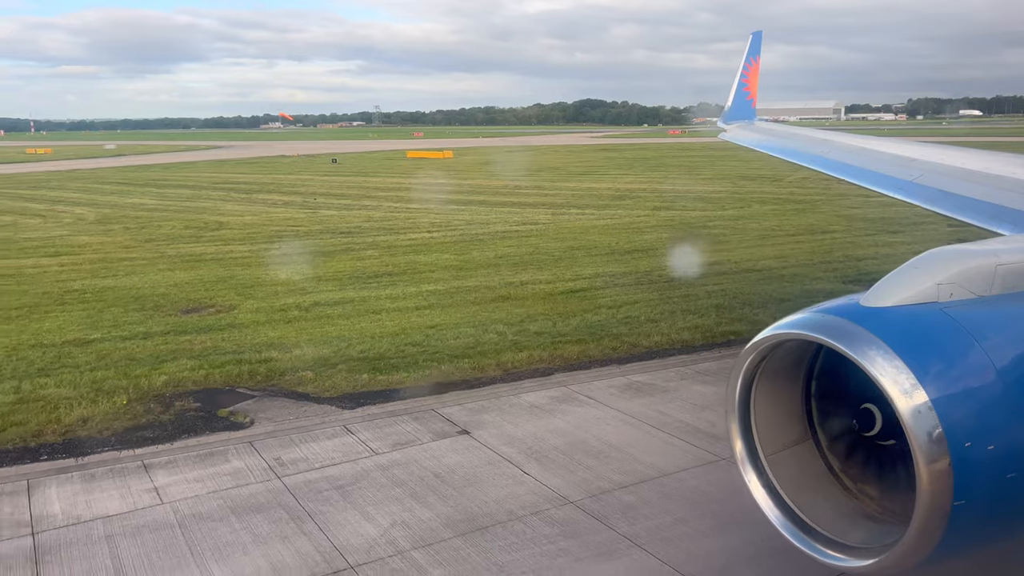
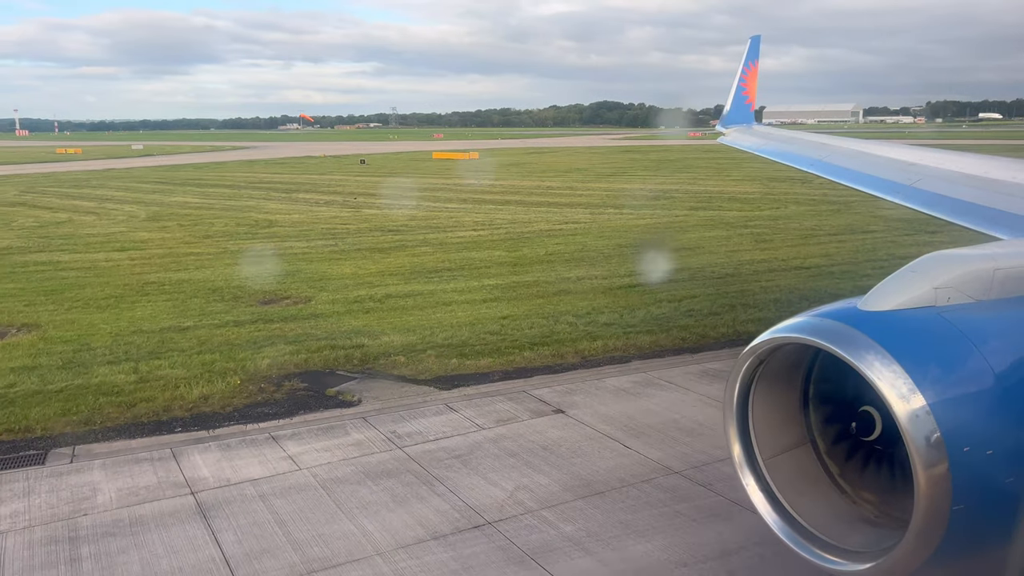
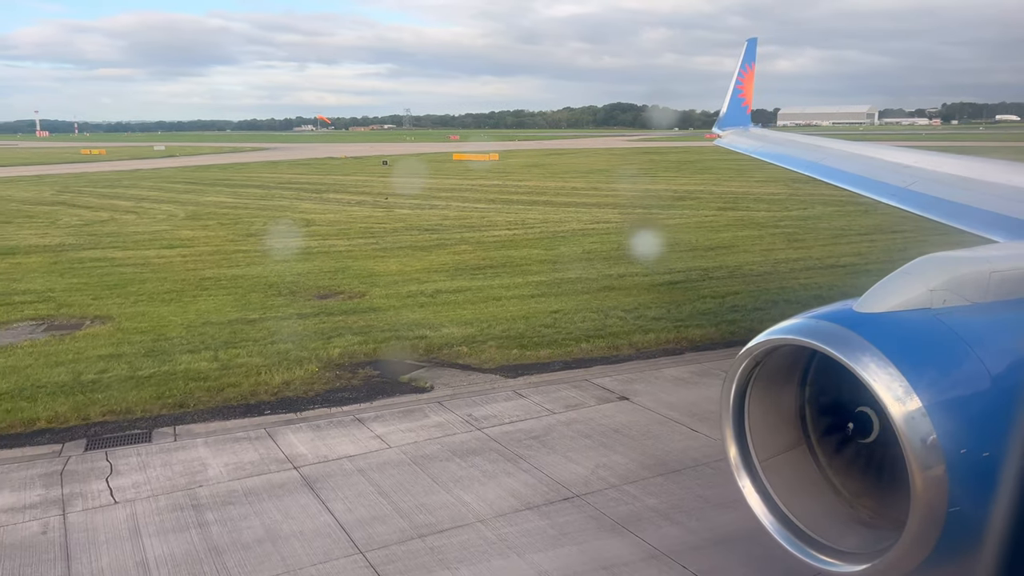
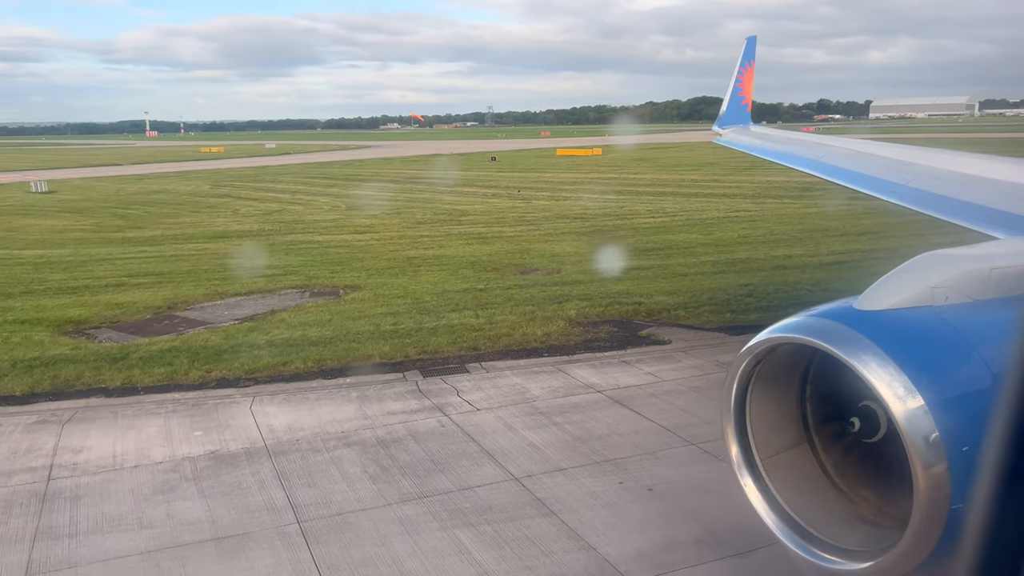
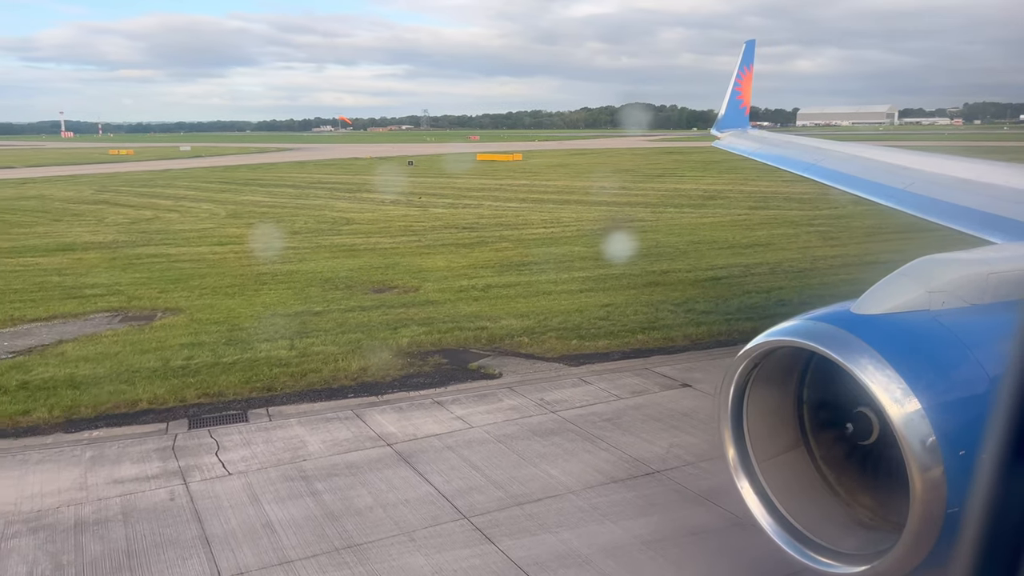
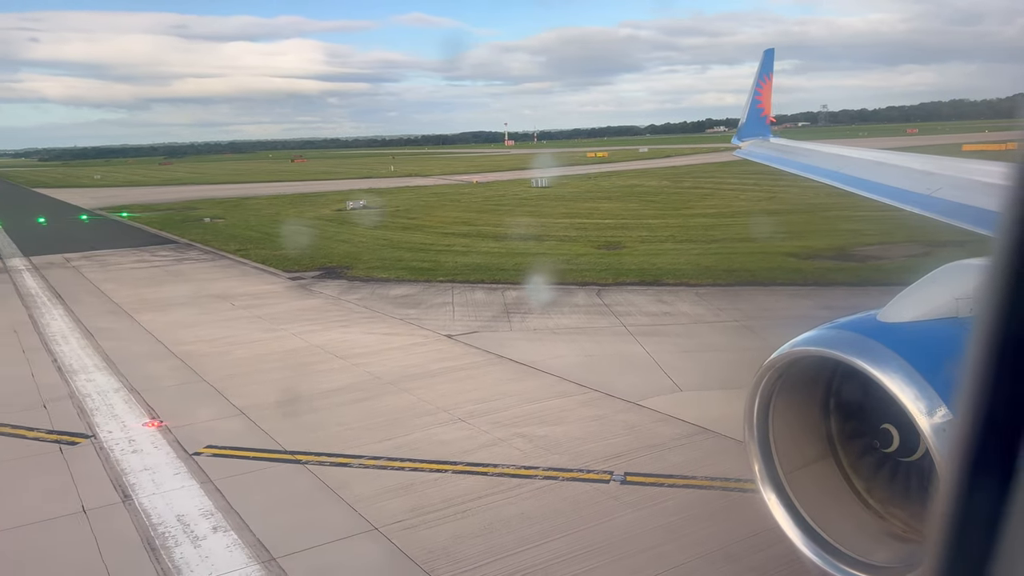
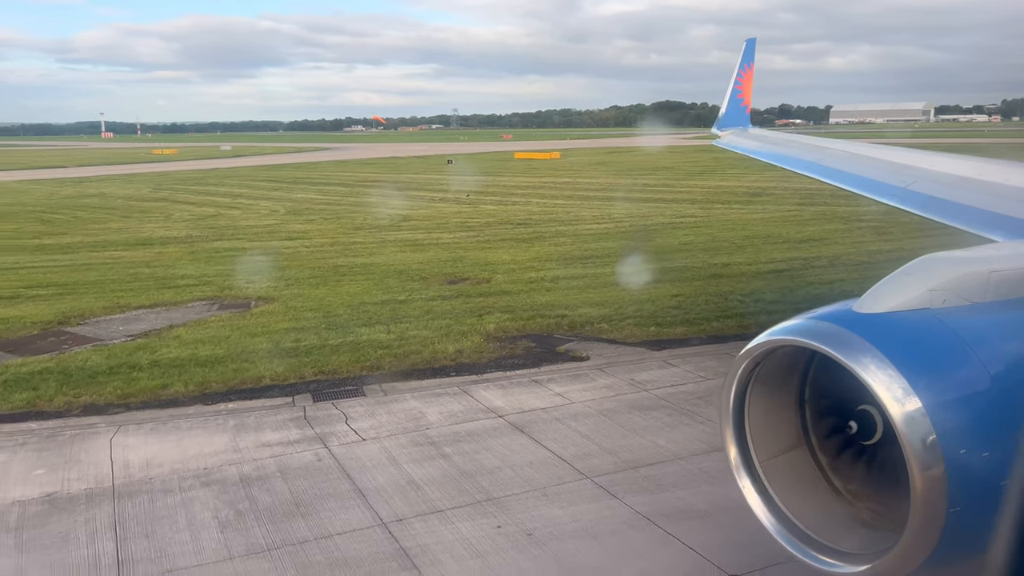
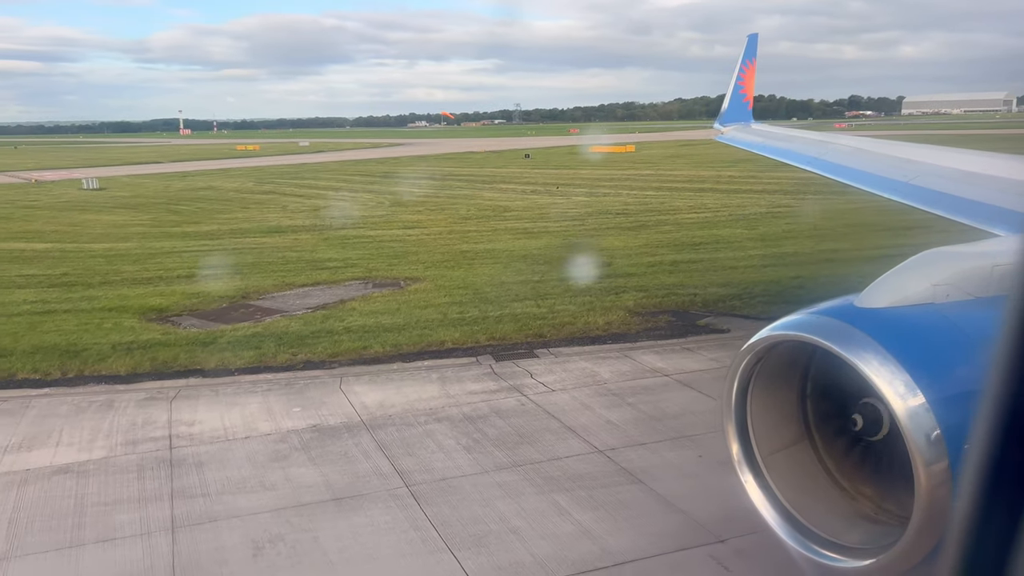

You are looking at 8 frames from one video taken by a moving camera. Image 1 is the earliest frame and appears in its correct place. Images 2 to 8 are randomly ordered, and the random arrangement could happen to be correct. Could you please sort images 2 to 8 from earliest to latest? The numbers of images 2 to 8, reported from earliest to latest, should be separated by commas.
2, 3, 5, 7, 4, 8, 6
